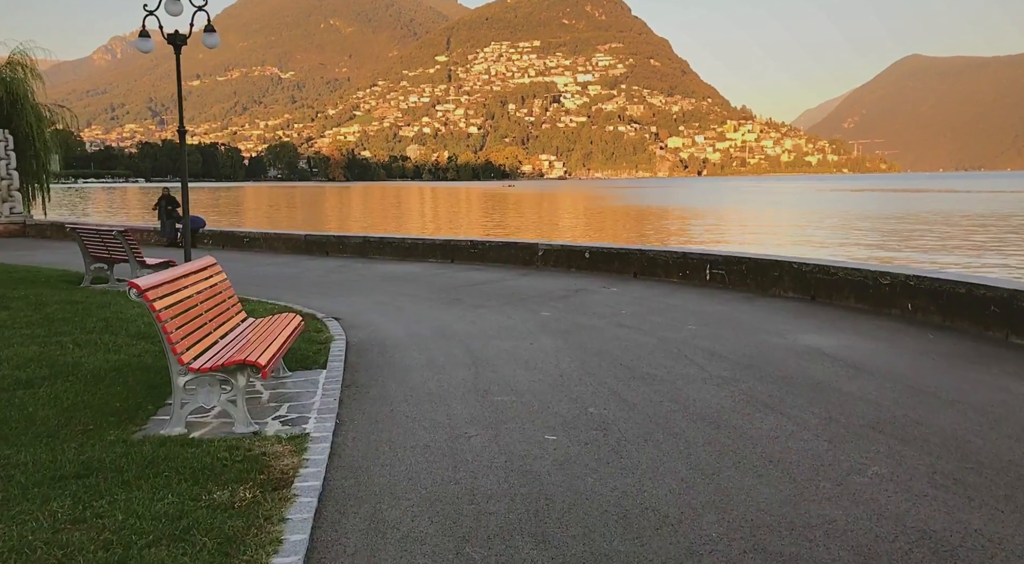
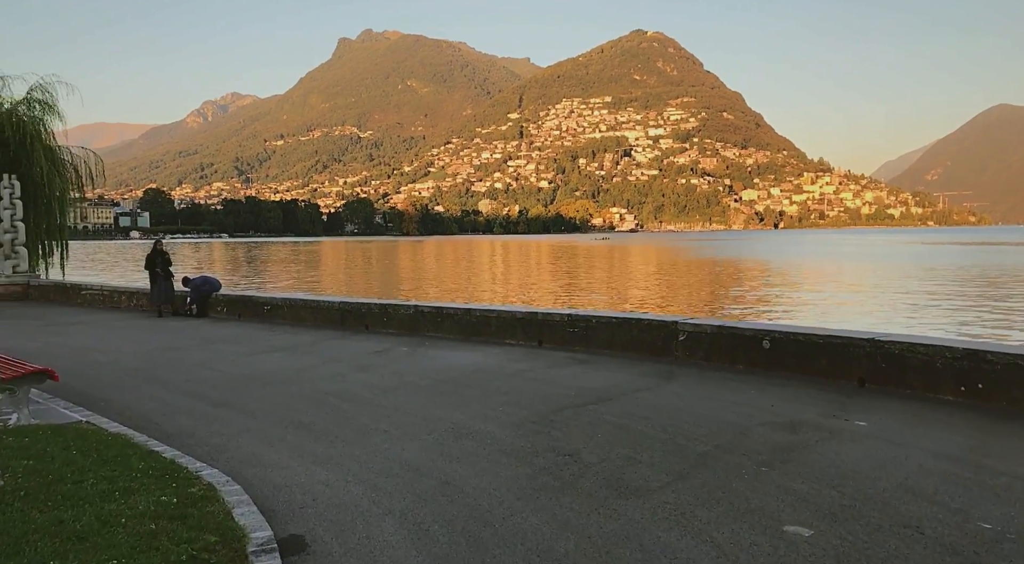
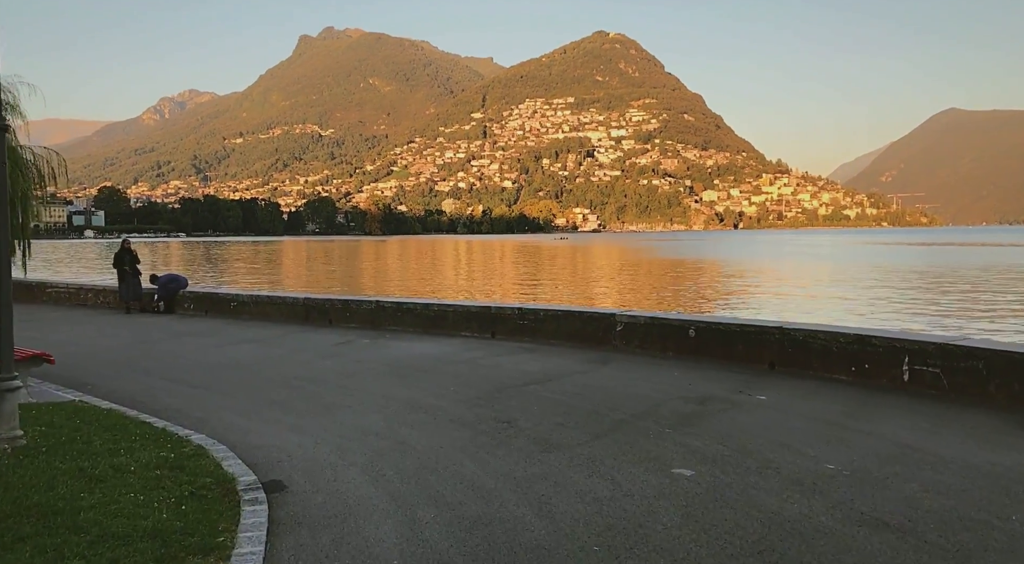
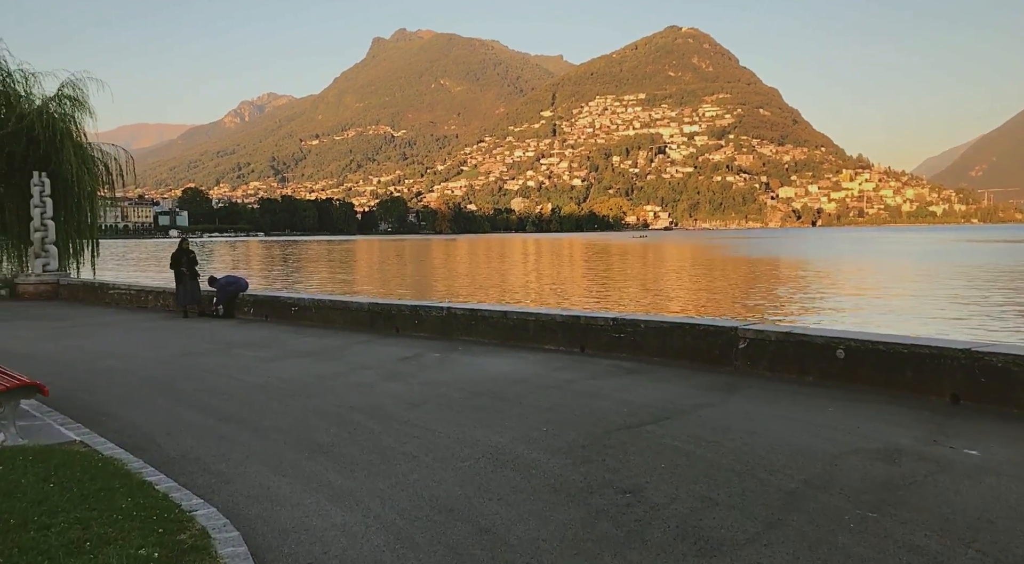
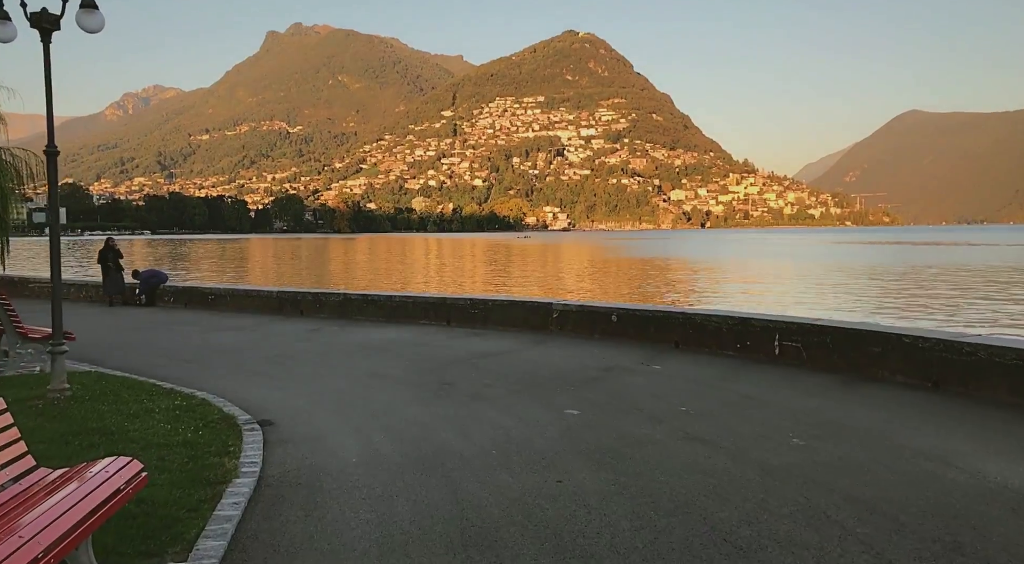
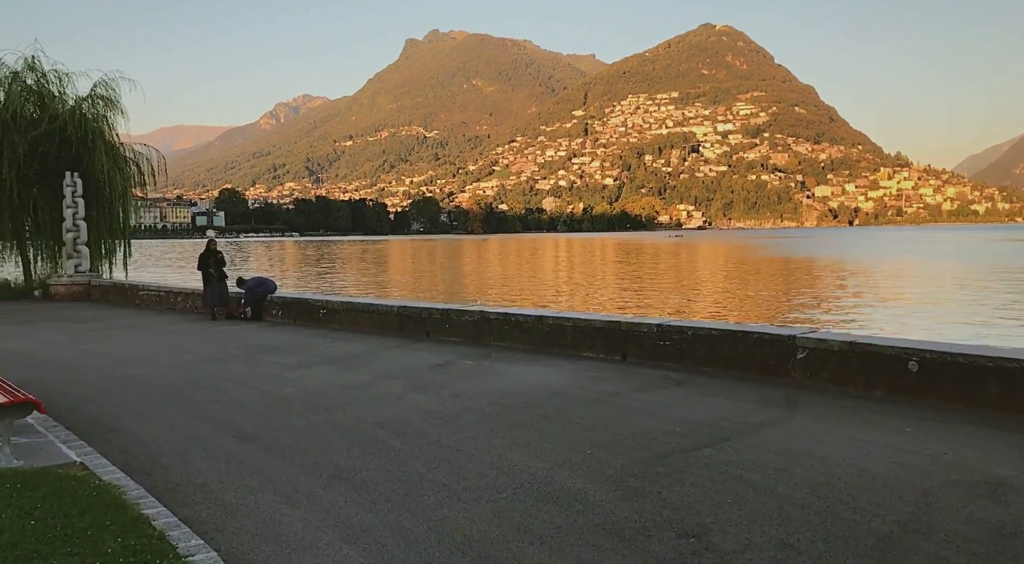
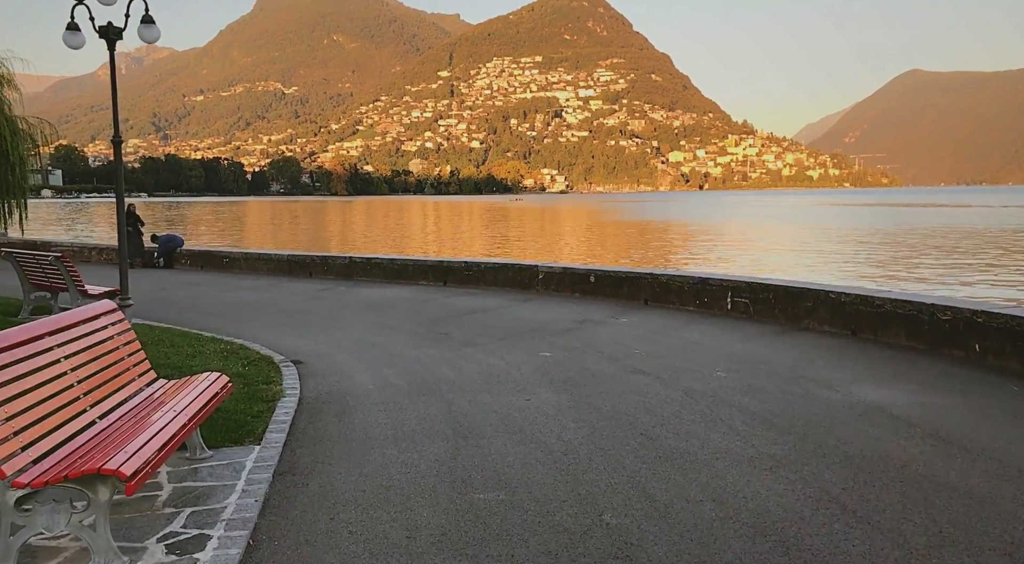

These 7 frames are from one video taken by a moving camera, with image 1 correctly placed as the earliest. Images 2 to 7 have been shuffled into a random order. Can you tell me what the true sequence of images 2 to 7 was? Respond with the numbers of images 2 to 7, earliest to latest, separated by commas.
7, 5, 3, 2, 4, 6
